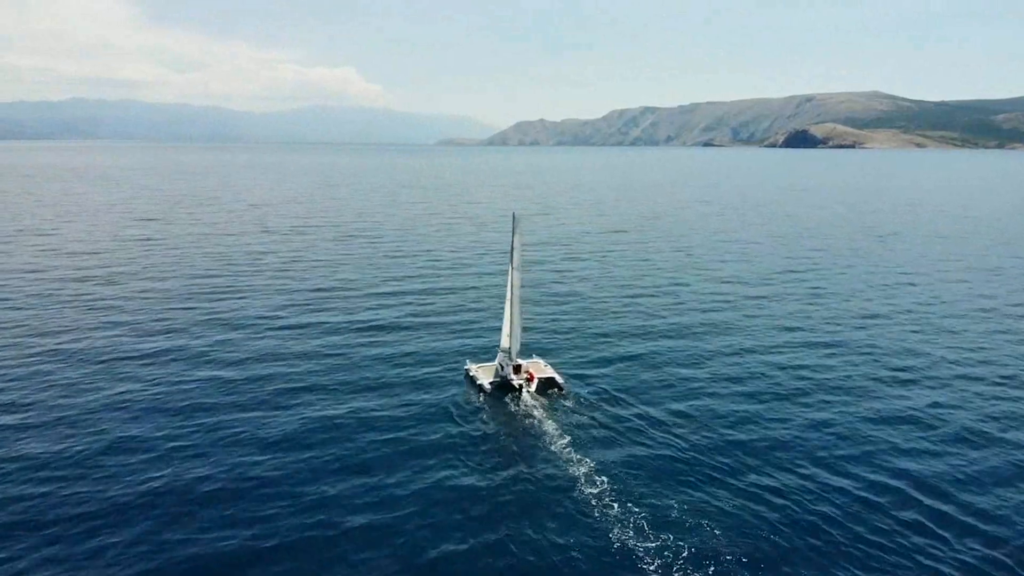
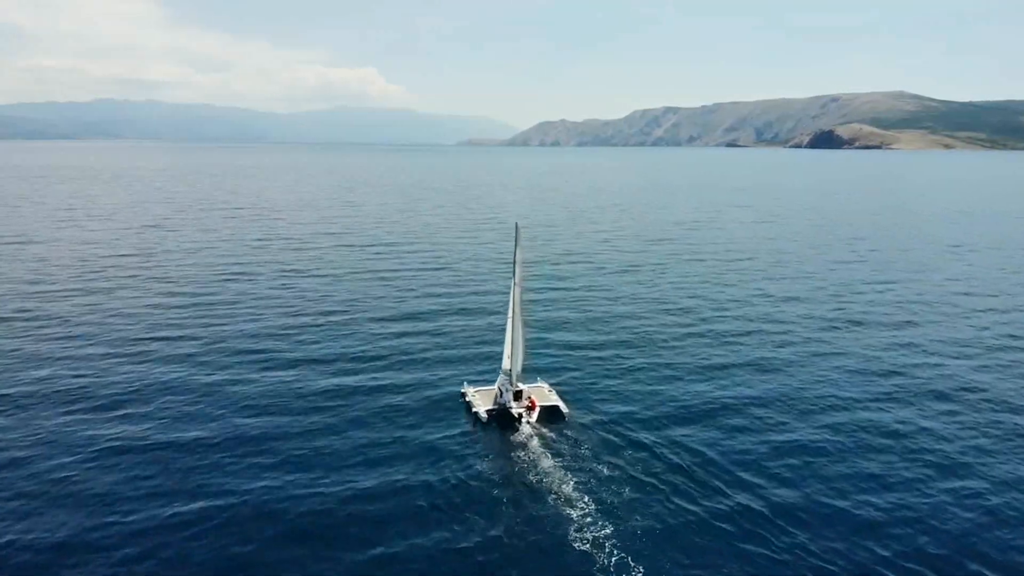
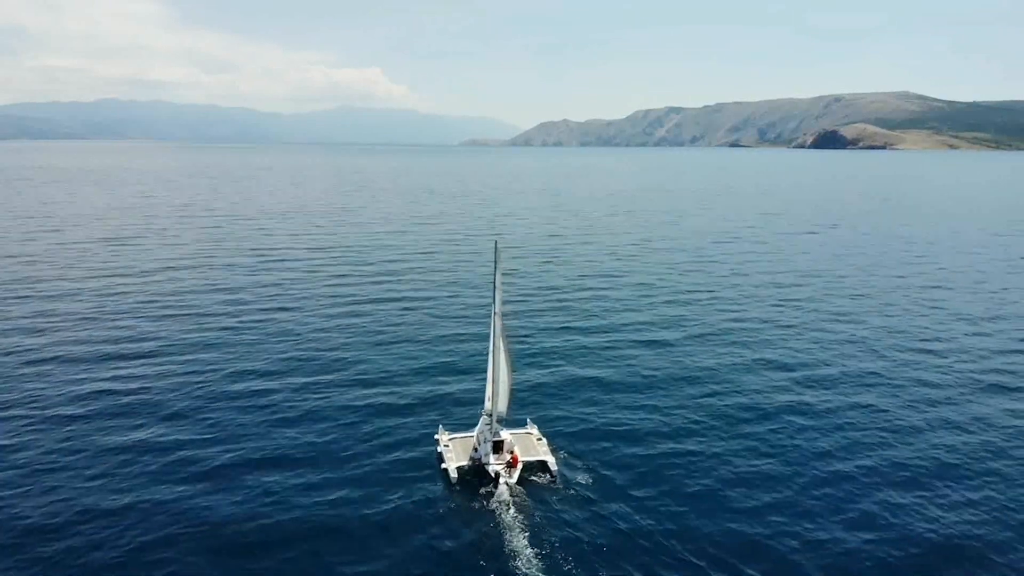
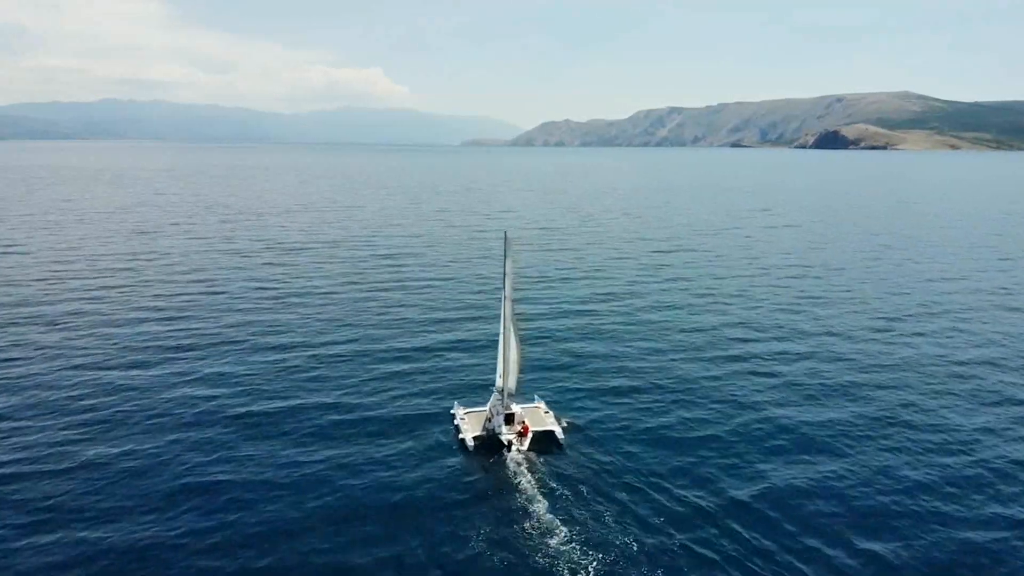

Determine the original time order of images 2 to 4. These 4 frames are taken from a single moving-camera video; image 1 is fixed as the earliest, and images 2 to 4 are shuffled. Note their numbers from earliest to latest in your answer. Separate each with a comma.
2, 4, 3
